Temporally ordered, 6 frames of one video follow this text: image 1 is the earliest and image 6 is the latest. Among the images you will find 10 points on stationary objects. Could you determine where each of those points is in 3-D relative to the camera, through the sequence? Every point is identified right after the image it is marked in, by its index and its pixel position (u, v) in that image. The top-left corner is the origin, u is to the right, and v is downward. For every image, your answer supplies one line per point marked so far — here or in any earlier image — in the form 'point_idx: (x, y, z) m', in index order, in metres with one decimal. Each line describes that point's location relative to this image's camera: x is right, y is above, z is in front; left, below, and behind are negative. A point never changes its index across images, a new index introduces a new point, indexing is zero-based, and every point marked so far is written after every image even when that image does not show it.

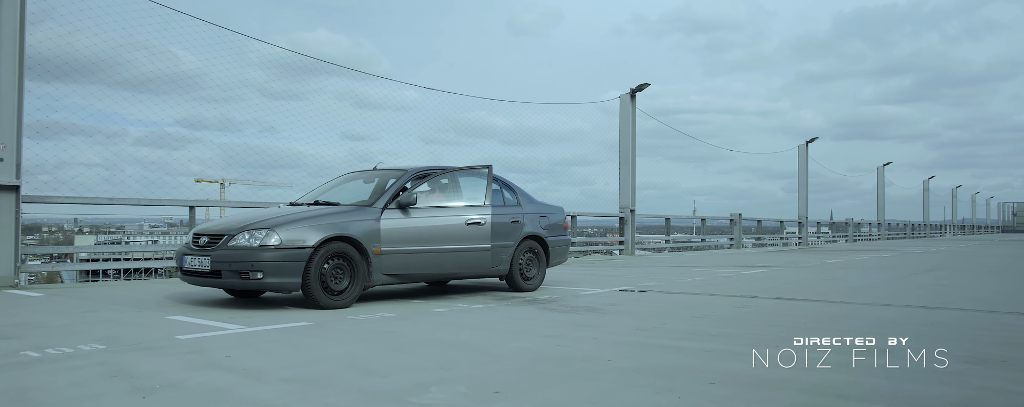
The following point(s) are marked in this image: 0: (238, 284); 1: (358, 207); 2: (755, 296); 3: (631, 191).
0: (-2.1, -0.6, +5.9) m
1: (-1.3, 0.0, +6.7) m
2: (+2.3, -0.9, +7.4) m
3: (+2.9, +0.3, +18.8) m
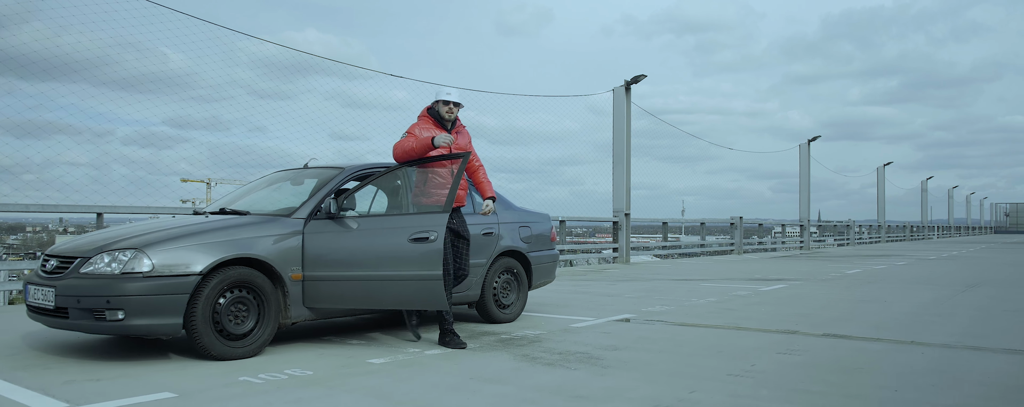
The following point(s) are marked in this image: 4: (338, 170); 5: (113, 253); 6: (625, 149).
0: (-2.3, -0.7, +4.2) m
1: (-1.5, -0.1, +5.0) m
2: (+2.1, -0.9, +5.8) m
3: (+2.5, +0.2, +17.2) m
4: (-1.2, +0.2, +5.6) m
5: (-2.2, -0.3, +4.3) m
6: (+2.5, +1.2, +17.1) m
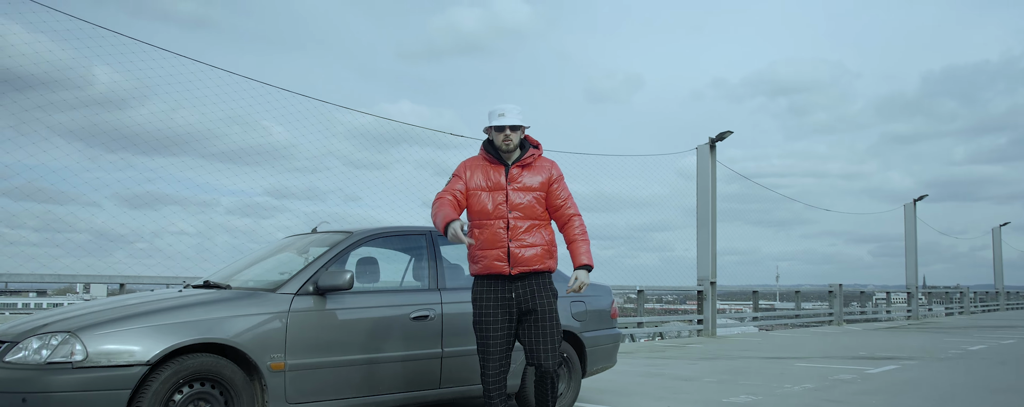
0: (-2.2, -1.0, +3.4) m
1: (-1.4, -0.5, +4.1) m
2: (+2.3, -1.3, +4.5) m
3: (+4.0, -1.1, +15.8) m
4: (-1.0, -0.2, +4.7) m
5: (-2.1, -0.6, +3.5) m
6: (+4.0, -0.1, +15.8) m
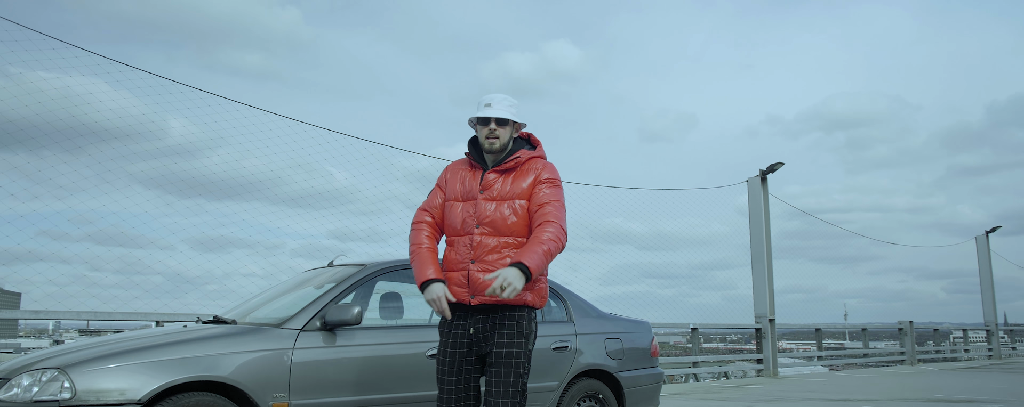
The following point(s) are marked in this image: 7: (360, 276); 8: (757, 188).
0: (-2.1, -1.1, +3.2) m
1: (-1.3, -0.6, +3.9) m
2: (+2.4, -1.4, +3.9) m
3: (+4.9, -1.7, +15.1) m
4: (-0.9, -0.4, +4.5) m
5: (-2.0, -0.7, +3.3) m
6: (+4.9, -0.8, +15.1) m
7: (-0.8, -0.4, +4.3) m
8: (+4.8, +0.3, +15.4) m
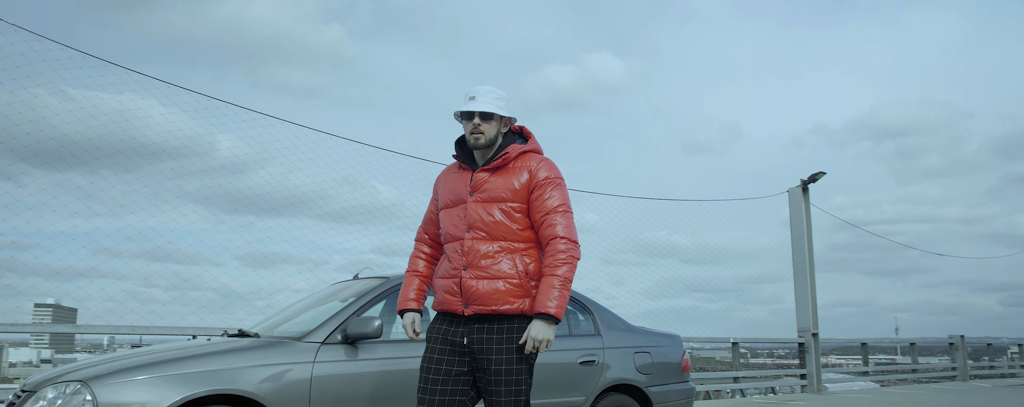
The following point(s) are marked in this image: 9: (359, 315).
0: (-2.0, -1.2, +3.2) m
1: (-1.1, -0.7, +3.9) m
2: (+2.5, -1.5, +3.7) m
3: (+5.6, -2.0, +14.7) m
4: (-0.7, -0.4, +4.5) m
5: (-1.9, -0.8, +3.3) m
6: (+5.6, -1.0, +14.8) m
7: (-0.7, -0.5, +4.3) m
8: (+5.5, +0.1, +15.1) m
9: (-0.8, -0.6, +4.1) m
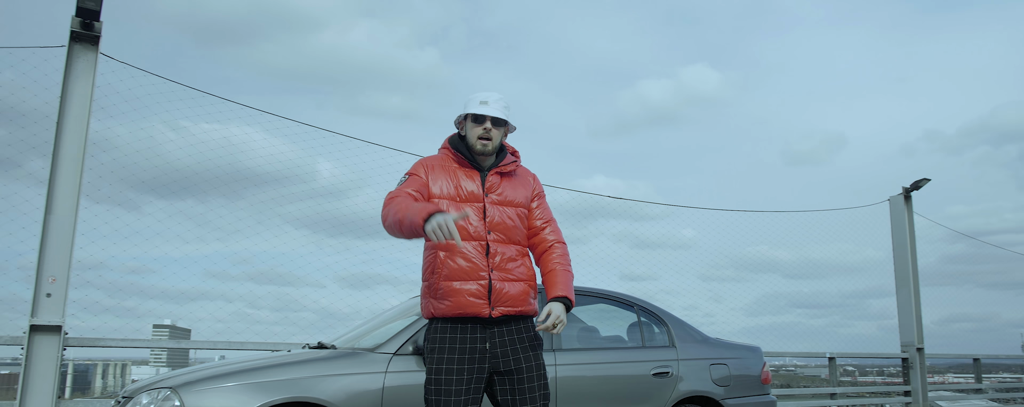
0: (-1.7, -1.3, +3.5) m
1: (-0.8, -0.8, +4.0) m
2: (+2.9, -1.5, +3.4) m
3: (+7.2, -2.1, +14.0) m
4: (-0.3, -0.5, +4.6) m
5: (-1.7, -0.9, +3.6) m
6: (+7.1, -1.2, +14.1) m
7: (-0.3, -0.5, +4.4) m
8: (+7.0, 0.0, +14.5) m
9: (-0.4, -0.6, +4.2) m
